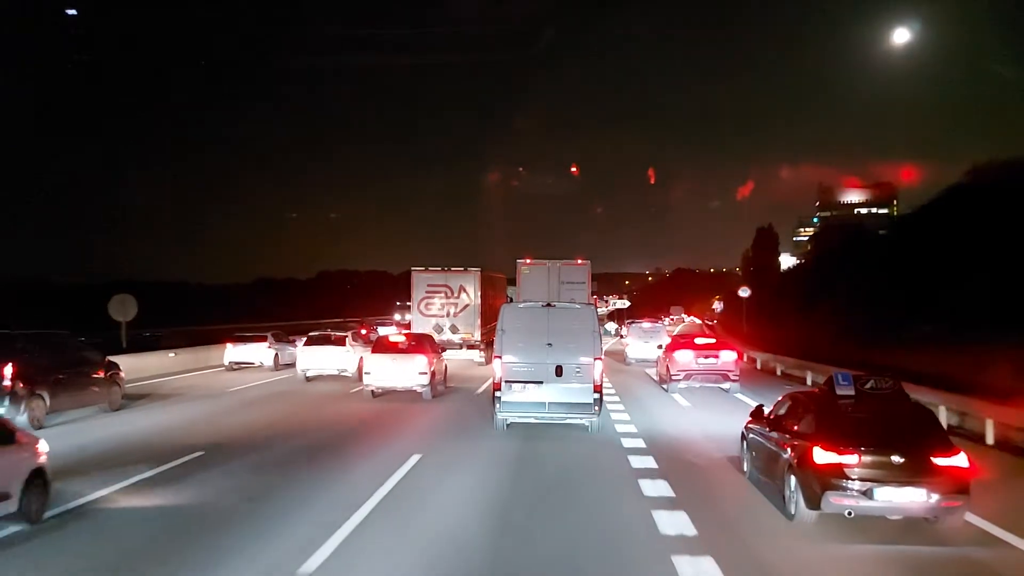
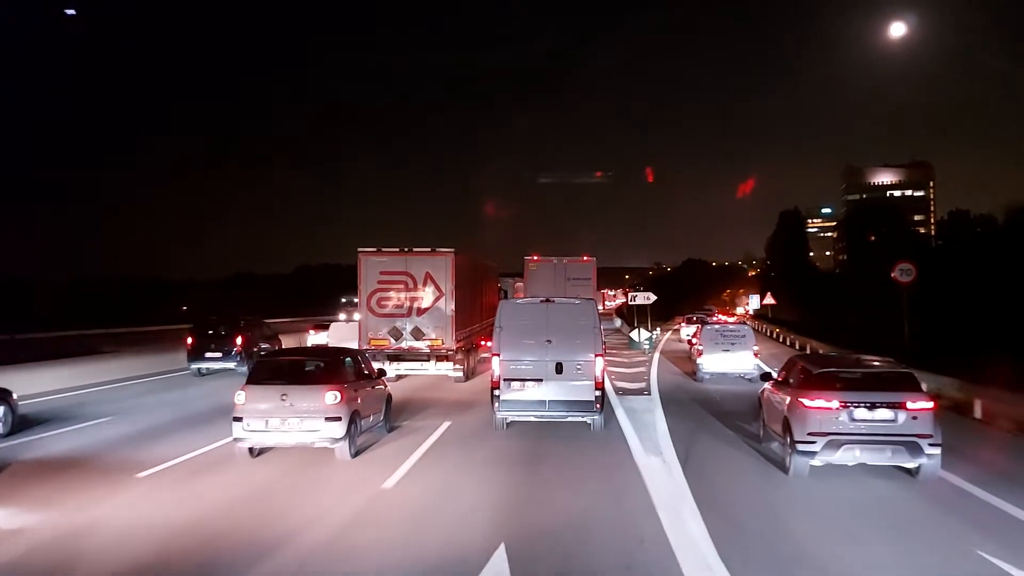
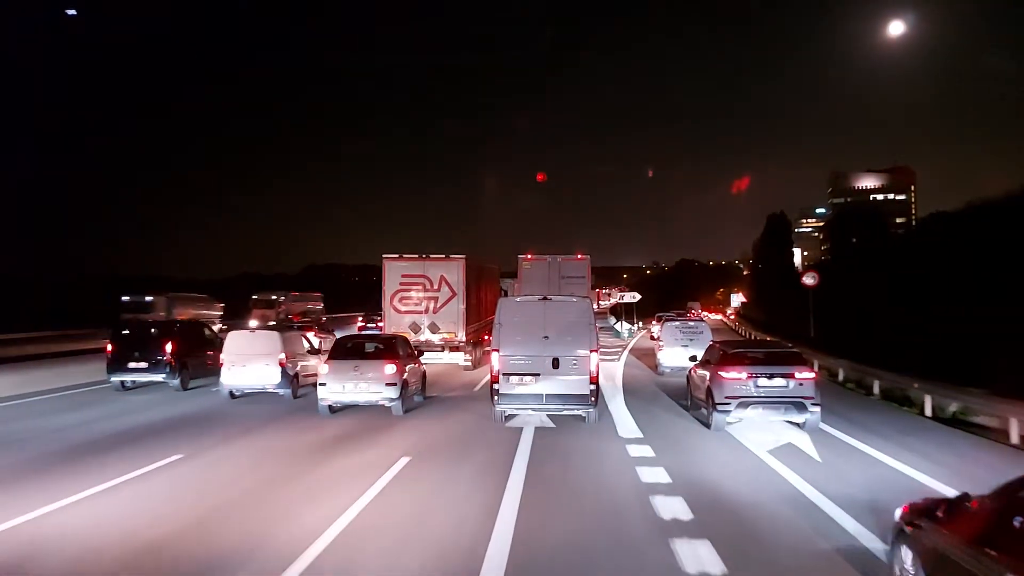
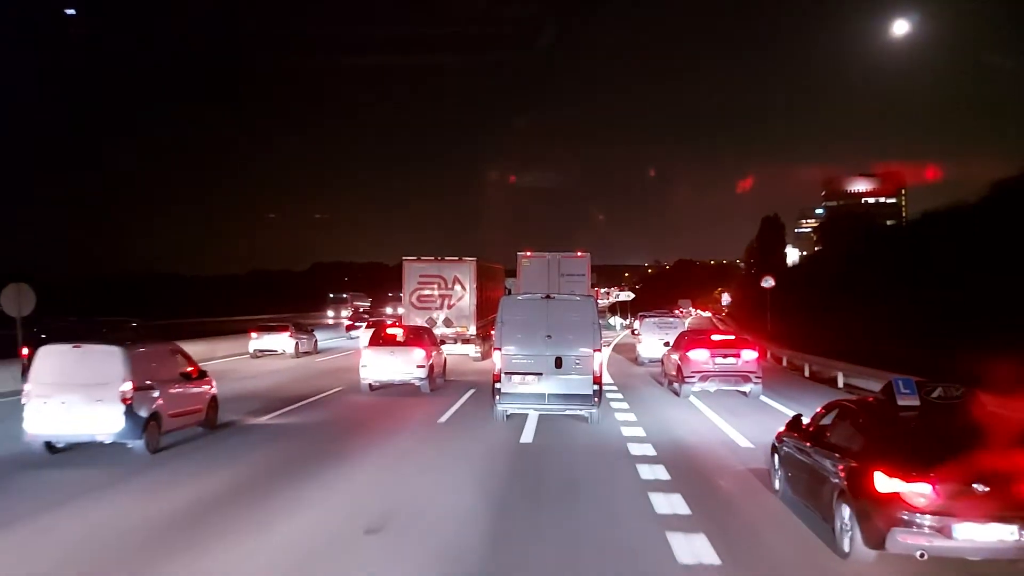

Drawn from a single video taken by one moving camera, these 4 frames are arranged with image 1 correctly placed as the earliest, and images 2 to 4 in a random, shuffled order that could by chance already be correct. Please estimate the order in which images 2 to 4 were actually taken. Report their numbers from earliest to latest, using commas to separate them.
4, 3, 2
